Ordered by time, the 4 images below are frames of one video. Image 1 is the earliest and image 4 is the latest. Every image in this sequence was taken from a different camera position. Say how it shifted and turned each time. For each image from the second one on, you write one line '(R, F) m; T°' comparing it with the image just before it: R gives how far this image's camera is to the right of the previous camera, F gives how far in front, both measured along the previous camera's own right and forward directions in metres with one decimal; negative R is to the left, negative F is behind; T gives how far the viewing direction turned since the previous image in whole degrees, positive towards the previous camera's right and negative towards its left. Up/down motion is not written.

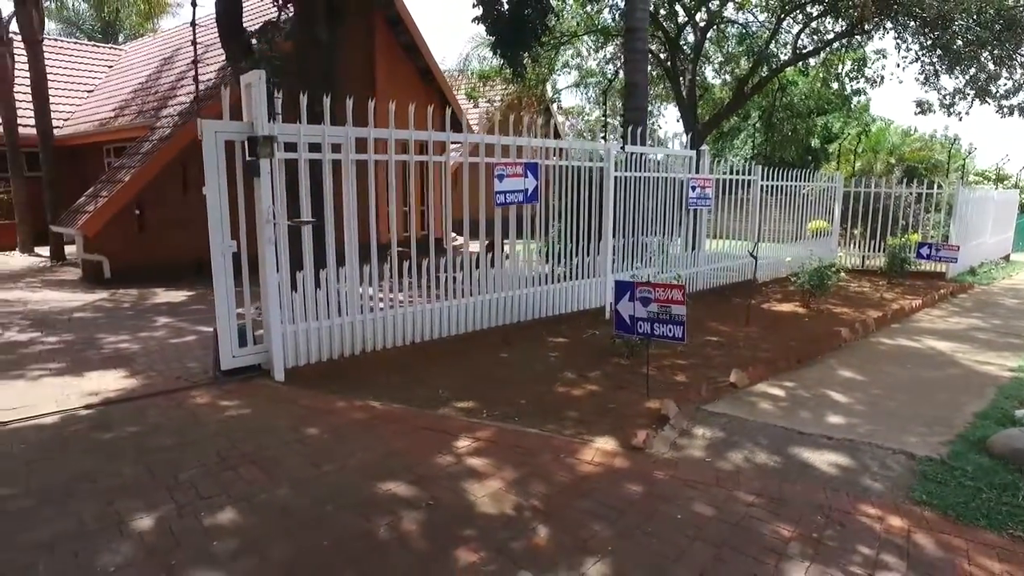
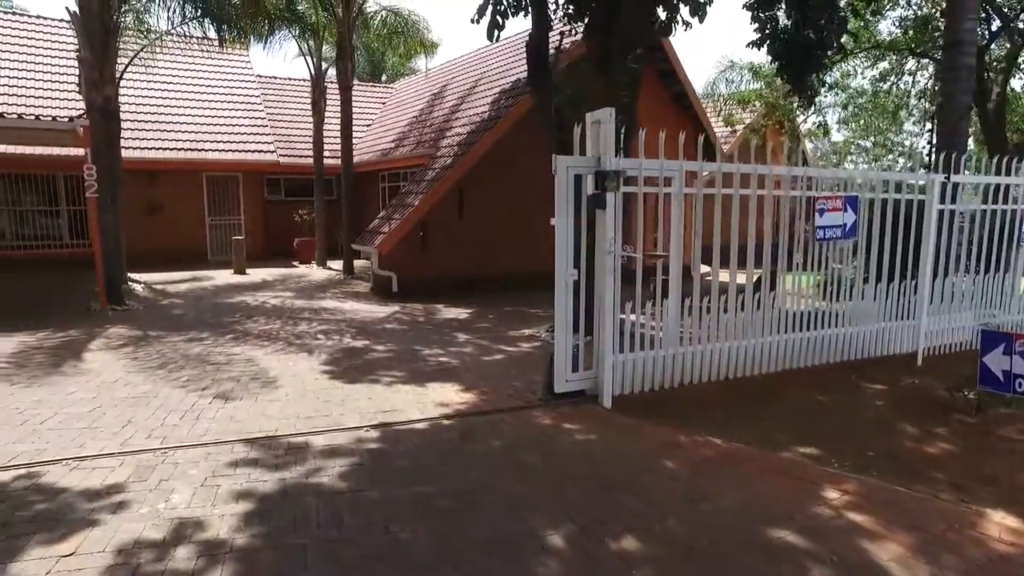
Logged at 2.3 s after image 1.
(-1.0, -0.2) m; -17°
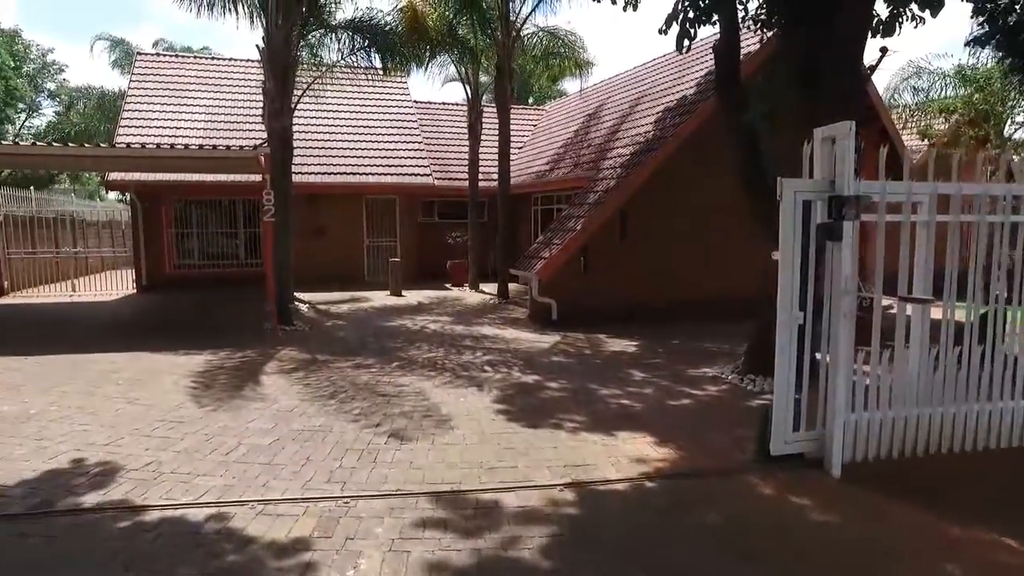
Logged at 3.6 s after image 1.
(-0.6, +0.6) m; -11°
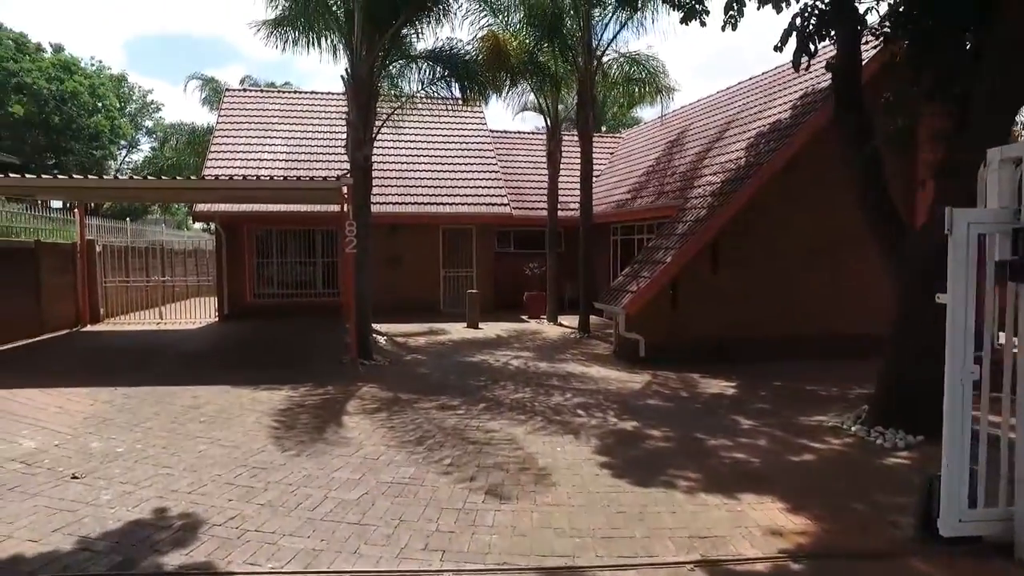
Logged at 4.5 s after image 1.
(-0.3, +0.5) m; -5°
